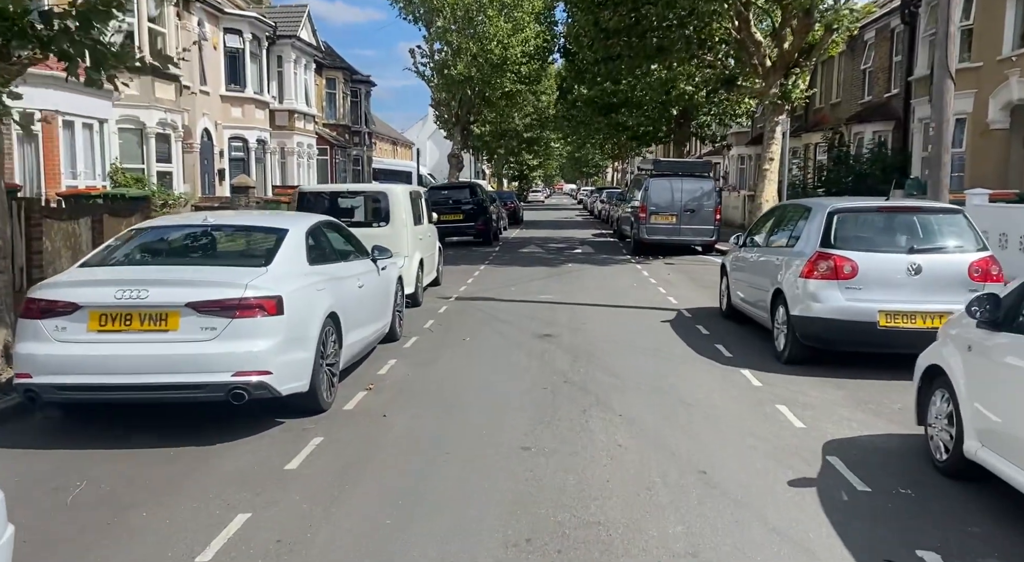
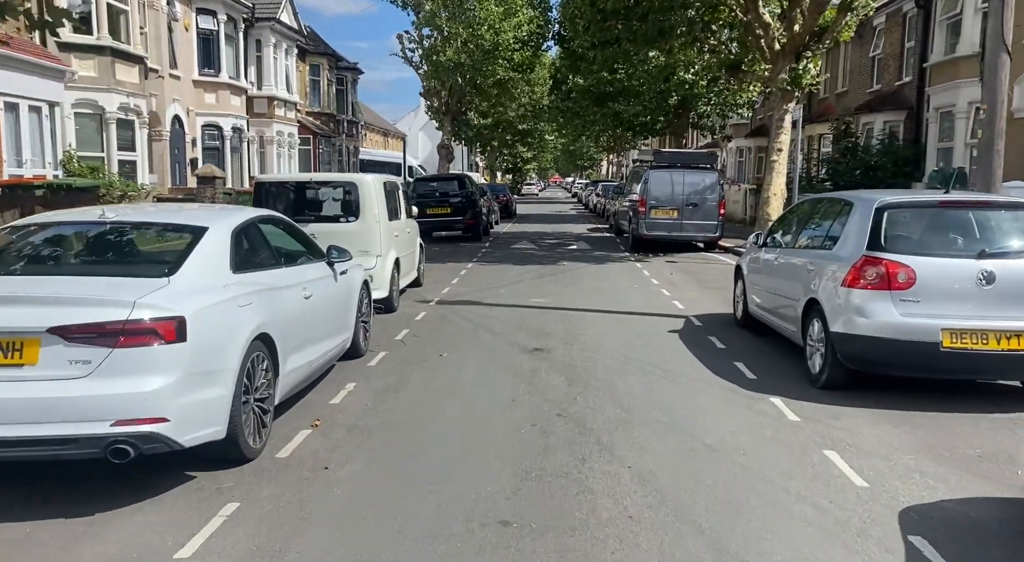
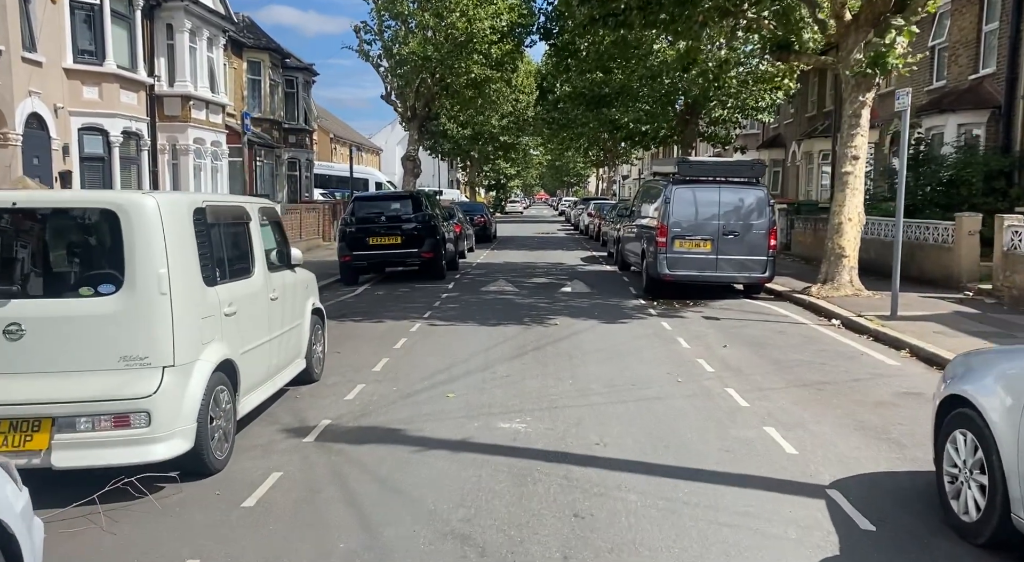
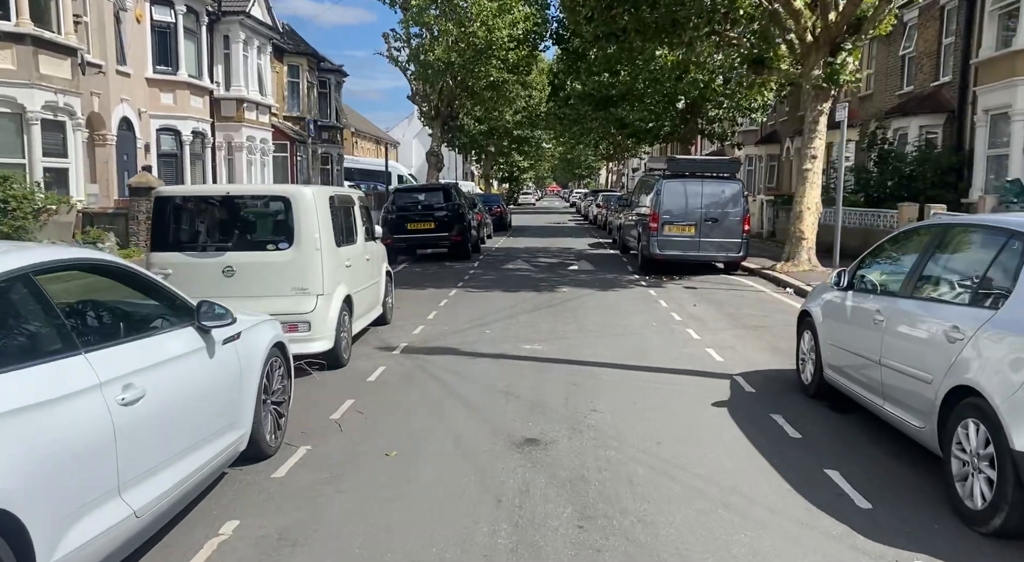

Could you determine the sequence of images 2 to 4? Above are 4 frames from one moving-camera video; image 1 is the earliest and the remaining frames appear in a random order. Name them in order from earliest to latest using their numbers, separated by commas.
2, 4, 3
